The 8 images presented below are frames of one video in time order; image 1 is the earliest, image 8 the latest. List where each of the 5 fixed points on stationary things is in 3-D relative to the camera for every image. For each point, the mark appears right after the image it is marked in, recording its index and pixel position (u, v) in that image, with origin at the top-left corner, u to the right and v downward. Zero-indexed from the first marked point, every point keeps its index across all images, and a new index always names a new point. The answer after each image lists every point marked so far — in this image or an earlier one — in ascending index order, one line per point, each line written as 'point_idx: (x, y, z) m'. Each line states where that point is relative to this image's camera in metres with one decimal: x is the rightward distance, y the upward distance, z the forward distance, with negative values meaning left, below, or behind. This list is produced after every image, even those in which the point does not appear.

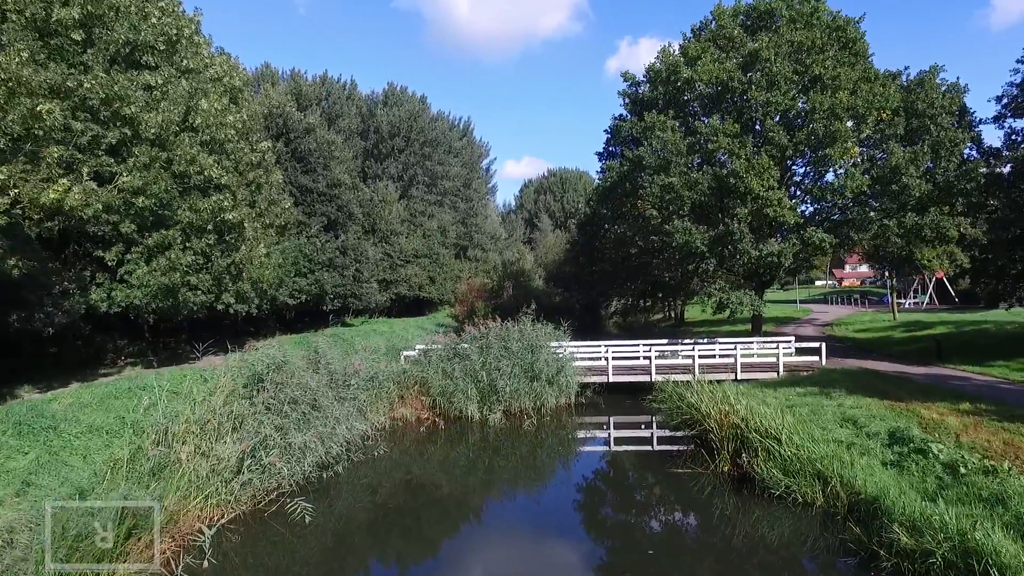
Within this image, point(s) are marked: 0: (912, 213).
0: (+11.3, +2.1, +17.6) m
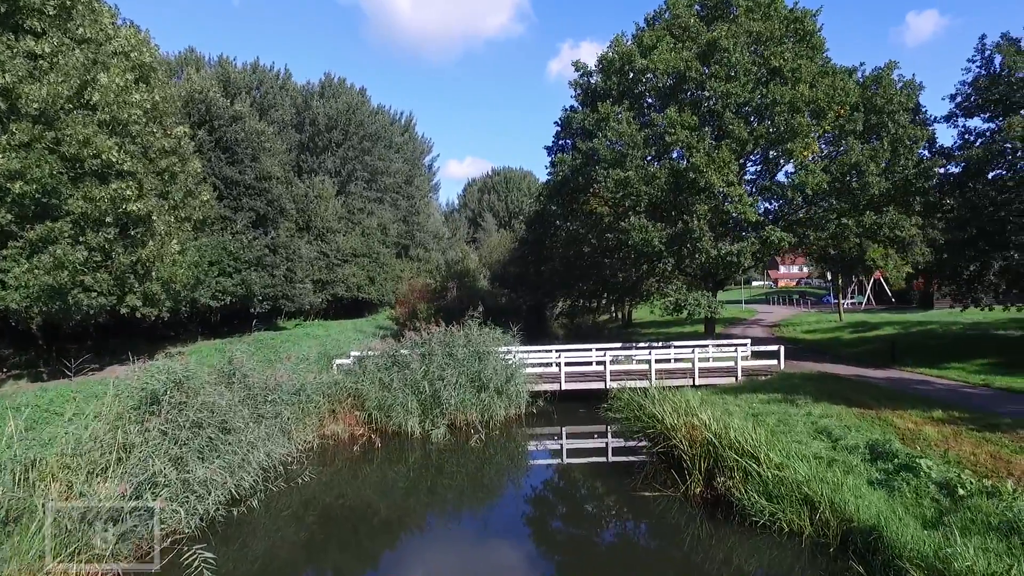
0: (+9.9, +2.1, +17.1) m
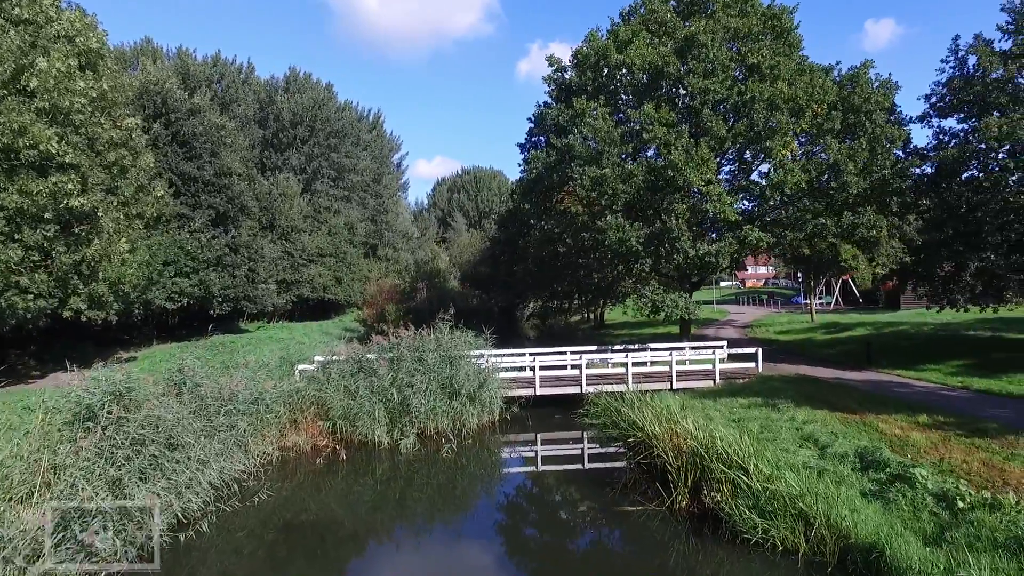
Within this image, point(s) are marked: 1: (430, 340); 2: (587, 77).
0: (+9.1, +2.1, +16.8) m
1: (-2.1, -1.3, +15.7) m
2: (+2.4, +6.6, +19.4) m
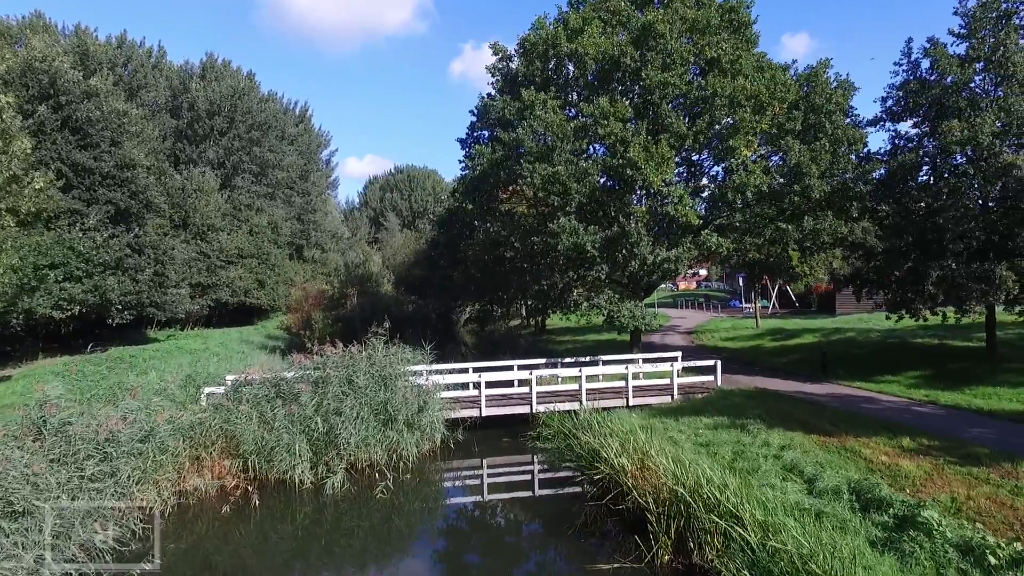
0: (+7.7, +1.8, +16.0) m
1: (-3.3, -1.5, +13.7) m
2: (+0.7, +6.4, +17.9) m
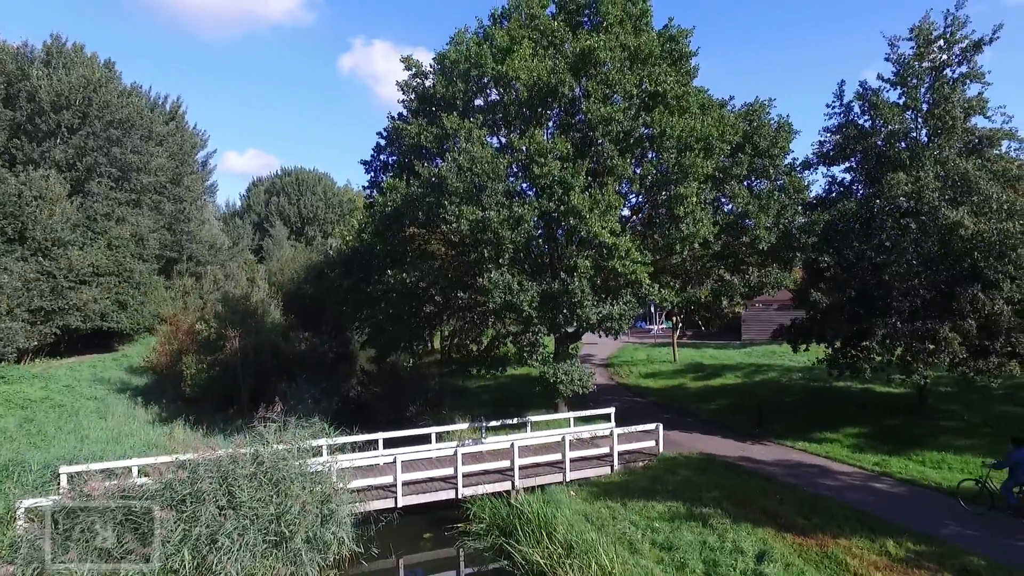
0: (+5.8, +0.5, +14.9) m
1: (-4.6, -2.9, +10.7) m
2: (-1.4, +5.0, +15.5) m
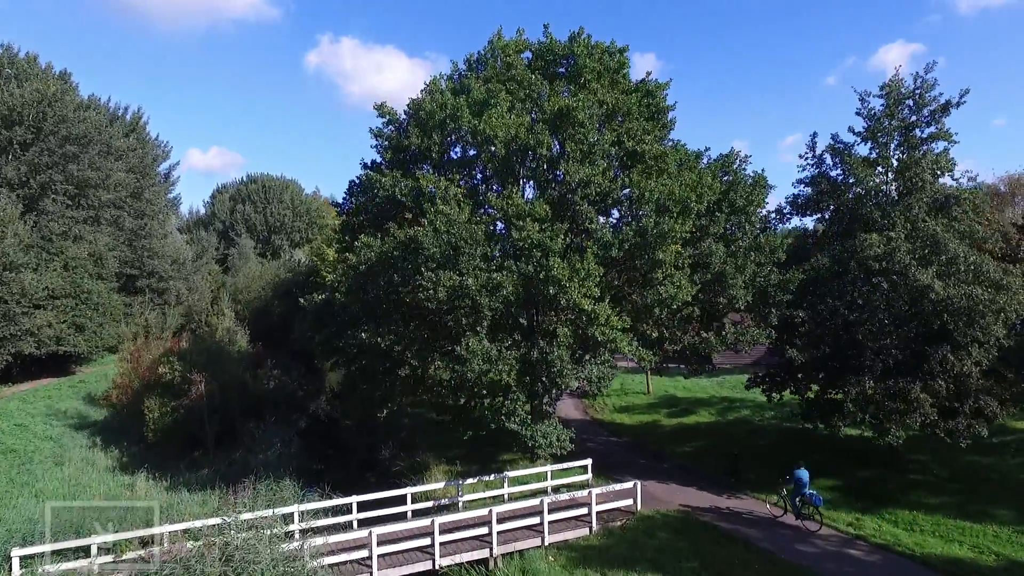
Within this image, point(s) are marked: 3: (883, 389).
0: (+5.3, -0.9, +15.0) m
1: (-5.0, -4.3, +10.3) m
2: (-2.0, +3.6, +15.2) m
3: (+8.6, -2.3, +14.4) m
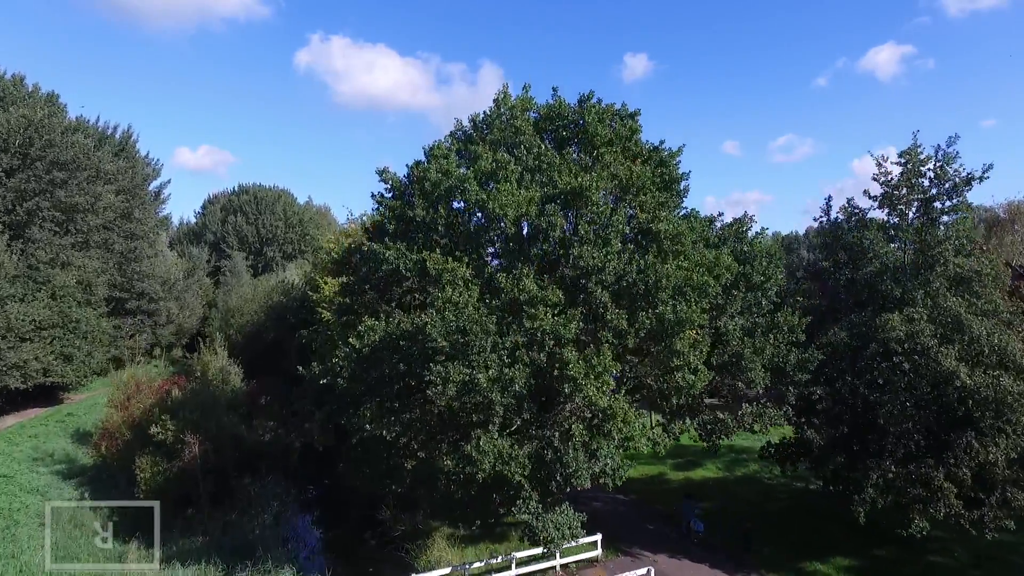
0: (+5.5, -2.8, +14.5) m
1: (-4.7, -6.2, +9.7) m
2: (-1.7, +1.7, +14.6) m
3: (+8.8, -4.2, +13.9) m
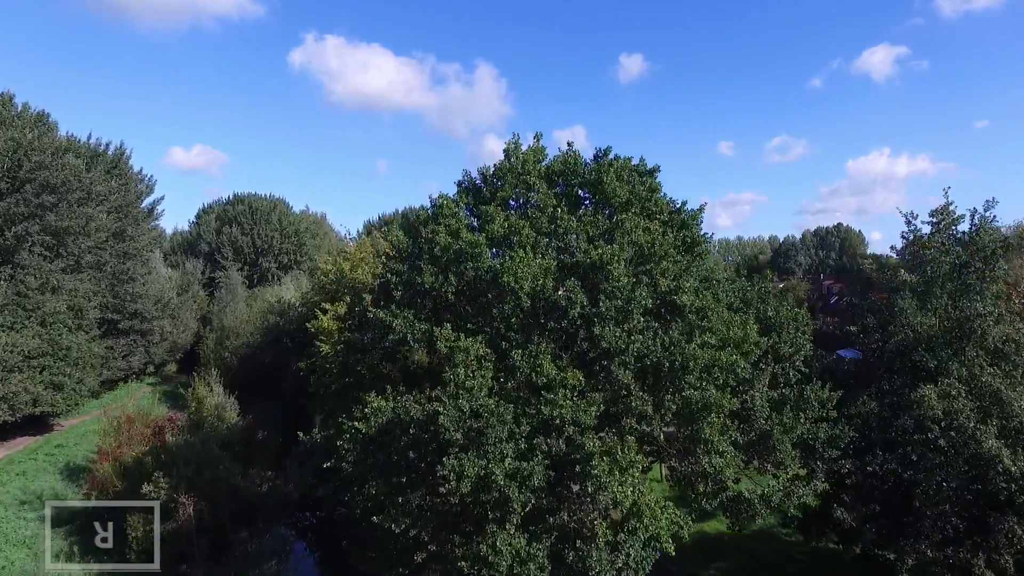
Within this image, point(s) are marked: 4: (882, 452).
0: (+5.8, -4.4, +13.7) m
1: (-4.3, -7.8, +8.8) m
2: (-1.4, +0.1, +13.8) m
3: (+9.2, -5.8, +13.2) m
4: (+8.4, -3.7, +14.1) m
